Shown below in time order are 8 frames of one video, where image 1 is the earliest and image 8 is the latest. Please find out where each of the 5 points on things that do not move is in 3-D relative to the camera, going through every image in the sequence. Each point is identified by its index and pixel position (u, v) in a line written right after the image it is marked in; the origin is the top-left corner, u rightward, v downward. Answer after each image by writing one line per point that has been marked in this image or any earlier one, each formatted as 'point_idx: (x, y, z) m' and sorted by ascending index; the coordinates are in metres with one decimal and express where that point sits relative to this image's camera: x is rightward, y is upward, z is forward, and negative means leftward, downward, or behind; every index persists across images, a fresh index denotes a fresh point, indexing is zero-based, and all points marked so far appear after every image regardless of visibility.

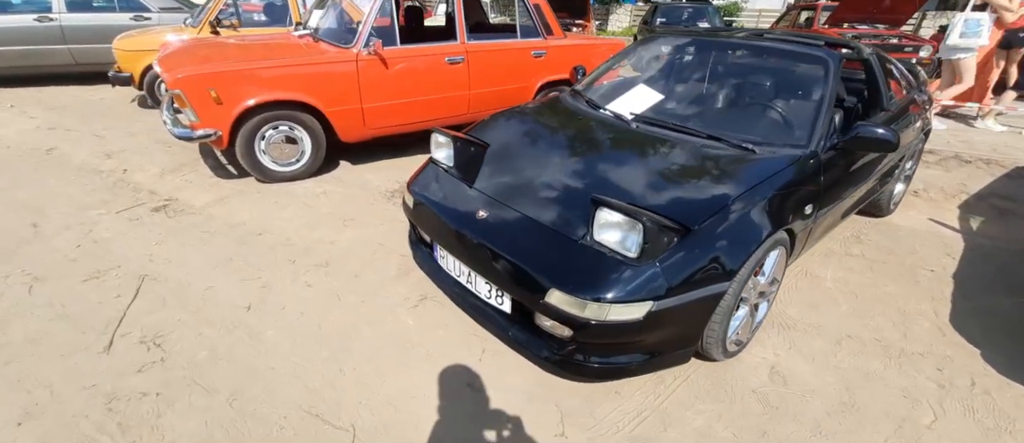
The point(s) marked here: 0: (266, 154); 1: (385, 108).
0: (-2.0, +0.6, +4.0) m
1: (-1.1, +1.0, +4.4) m
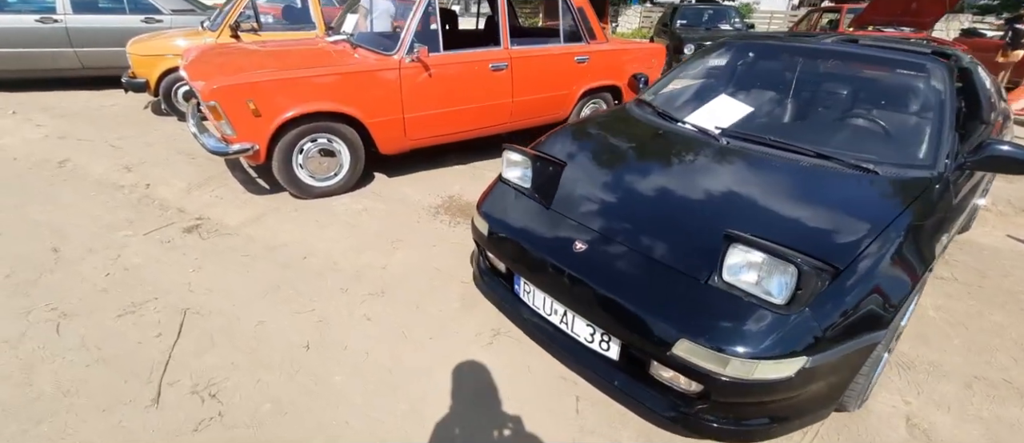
0: (-1.6, +0.4, +3.7) m
1: (-0.7, +0.9, +4.1) m
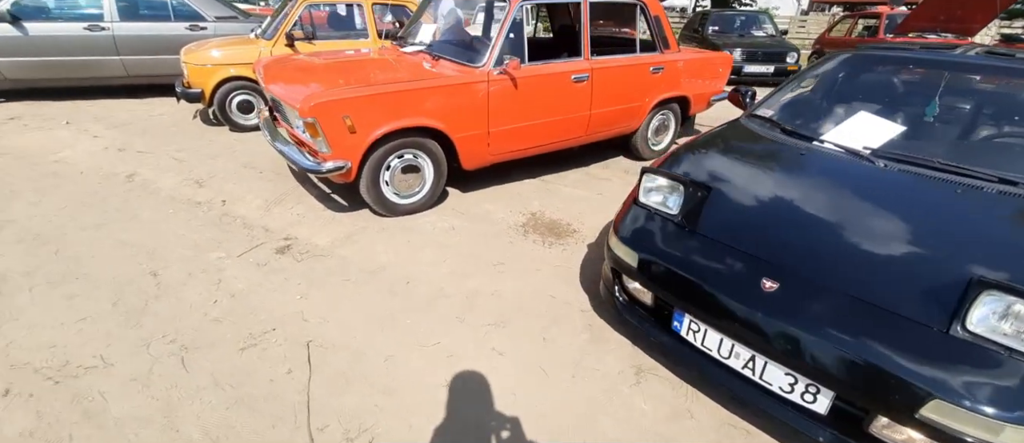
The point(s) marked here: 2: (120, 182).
0: (-0.9, +0.3, +3.6) m
1: (0.0, +0.7, +4.0) m
2: (-3.3, +0.3, +4.1) m
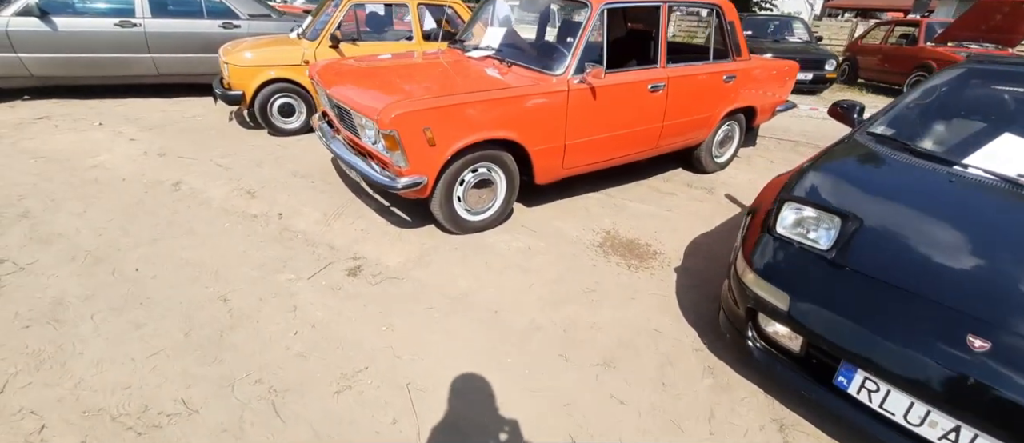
0: (-0.4, +0.1, +3.4) m
1: (+0.6, +0.6, +3.7) m
2: (-2.8, +0.2, +3.9) m
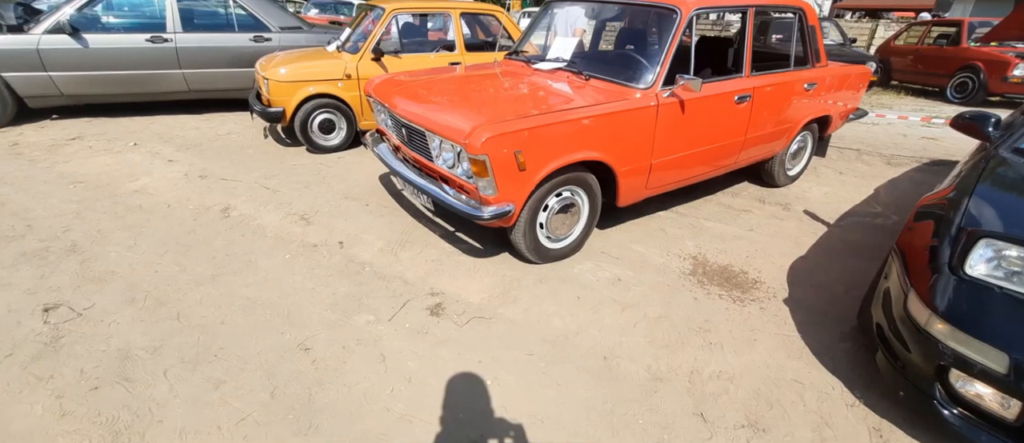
0: (+0.2, 0.0, +3.1) m
1: (+1.1, +0.4, +3.4) m
2: (-2.2, 0.0, +3.6) m
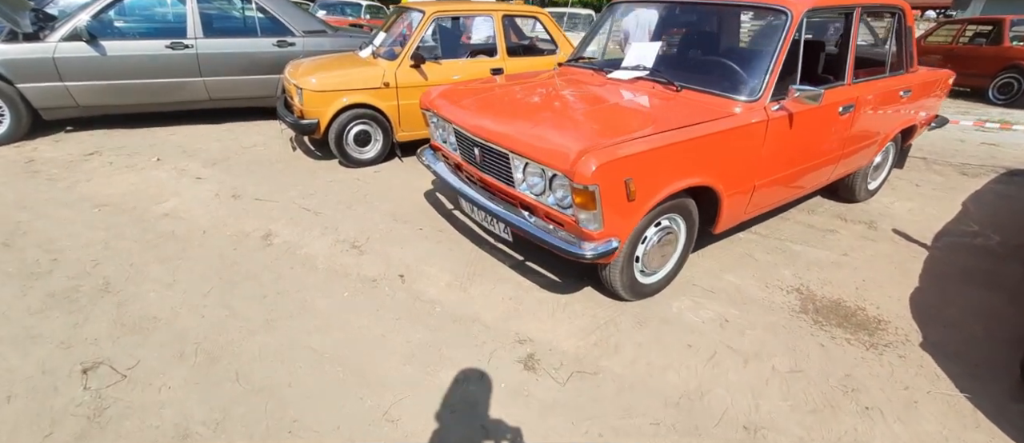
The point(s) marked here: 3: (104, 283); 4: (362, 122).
0: (+0.7, -0.2, +2.7) m
1: (+1.6, +0.2, +3.0) m
2: (-1.7, -0.2, +3.3) m
3: (-2.3, -0.3, +2.7) m
4: (-1.4, +0.9, +4.7) m
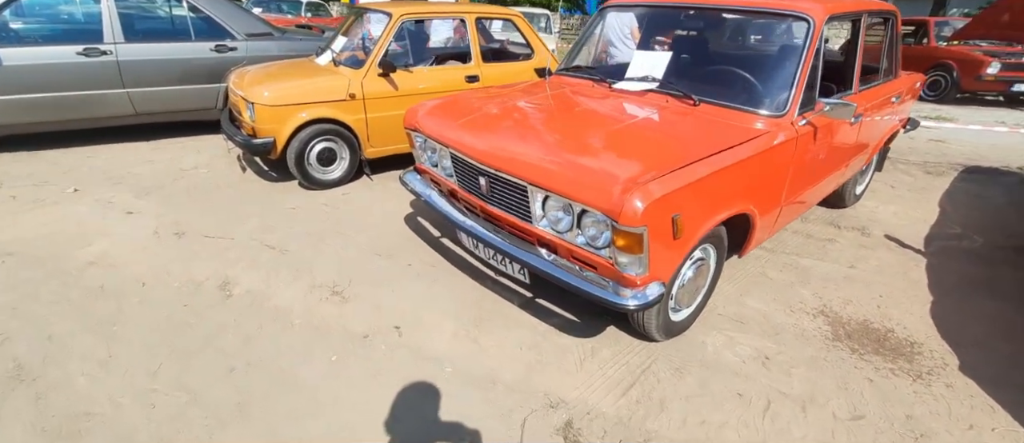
0: (+0.8, -0.4, +2.4) m
1: (+1.6, +0.1, +2.8) m
2: (-1.6, -0.4, +2.7) m
3: (-2.2, -0.6, +2.1) m
4: (-1.6, +0.7, +4.1) m
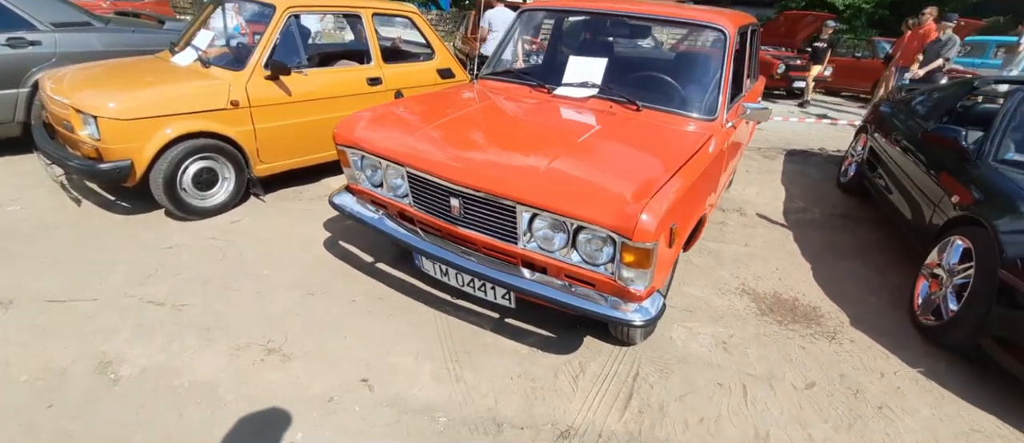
0: (+0.7, -0.4, +2.5) m
1: (+1.3, +0.2, +3.1) m
2: (-1.7, -0.7, +2.0) m
3: (-2.0, -0.9, +1.3) m
4: (-2.2, +0.4, +3.4) m
